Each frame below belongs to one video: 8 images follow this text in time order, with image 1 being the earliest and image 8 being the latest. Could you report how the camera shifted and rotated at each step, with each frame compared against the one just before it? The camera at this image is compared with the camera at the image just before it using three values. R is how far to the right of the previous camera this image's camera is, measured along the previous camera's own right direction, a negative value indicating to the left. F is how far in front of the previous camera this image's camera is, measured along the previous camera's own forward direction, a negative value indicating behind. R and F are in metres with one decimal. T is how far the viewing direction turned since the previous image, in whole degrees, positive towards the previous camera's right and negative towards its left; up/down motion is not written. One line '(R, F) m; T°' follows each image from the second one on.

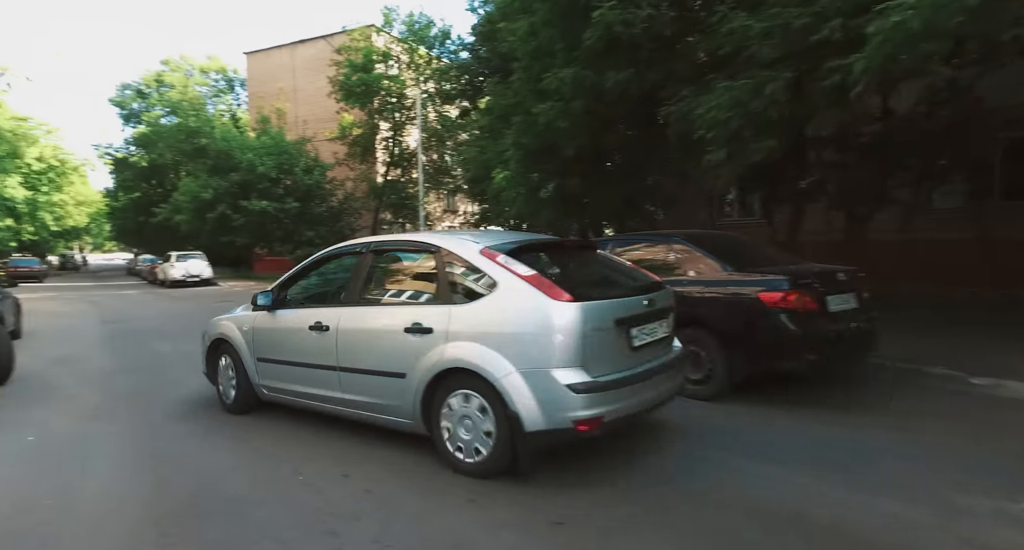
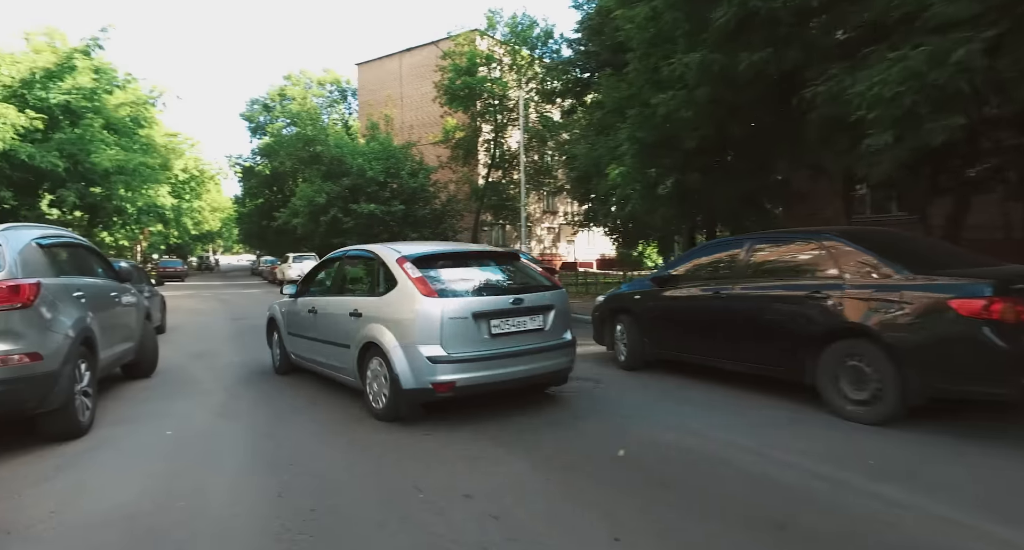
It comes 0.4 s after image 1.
(-0.3, +0.4) m; -9°
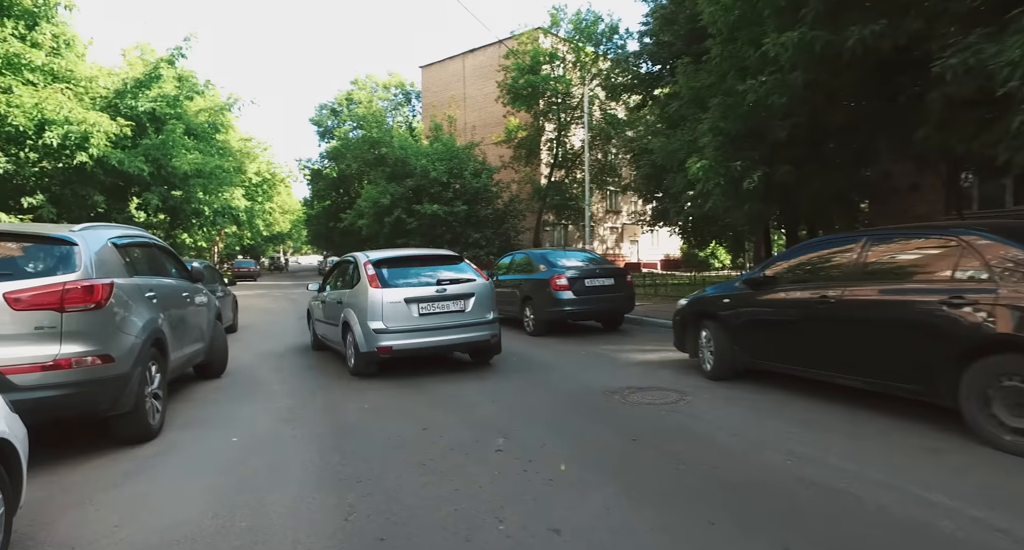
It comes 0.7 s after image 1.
(-0.2, +0.4) m; -6°
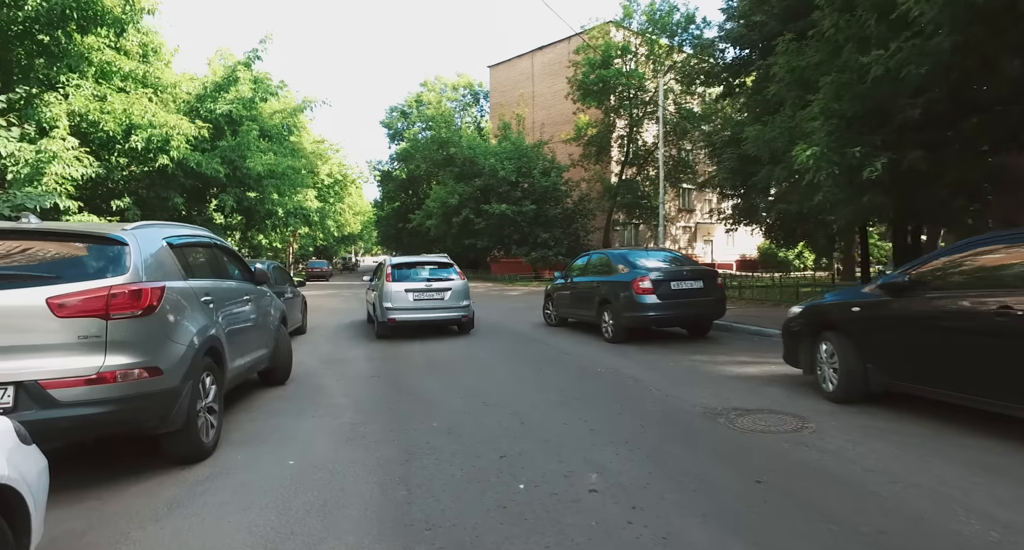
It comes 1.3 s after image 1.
(-0.2, +0.7) m; -6°
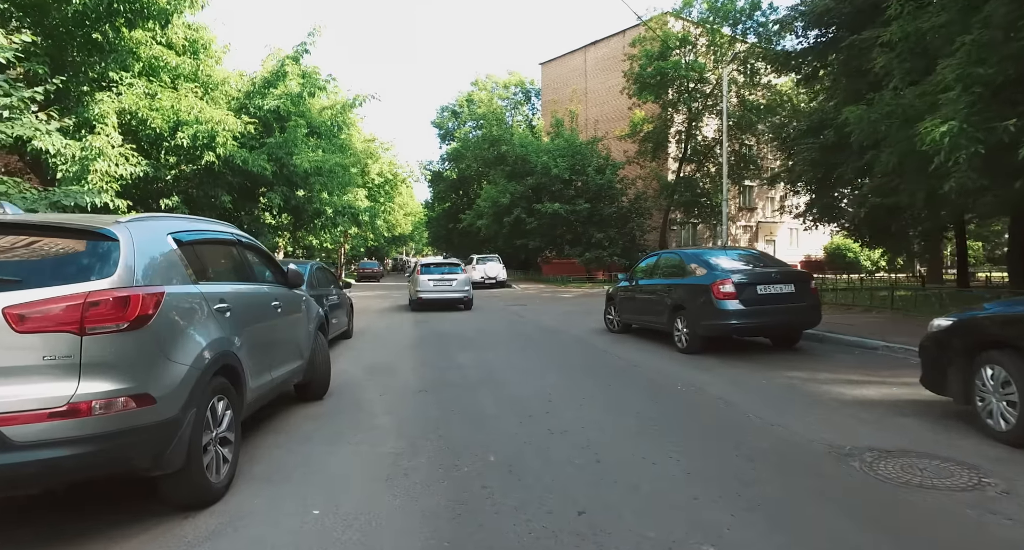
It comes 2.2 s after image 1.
(-0.2, +1.0) m; -5°
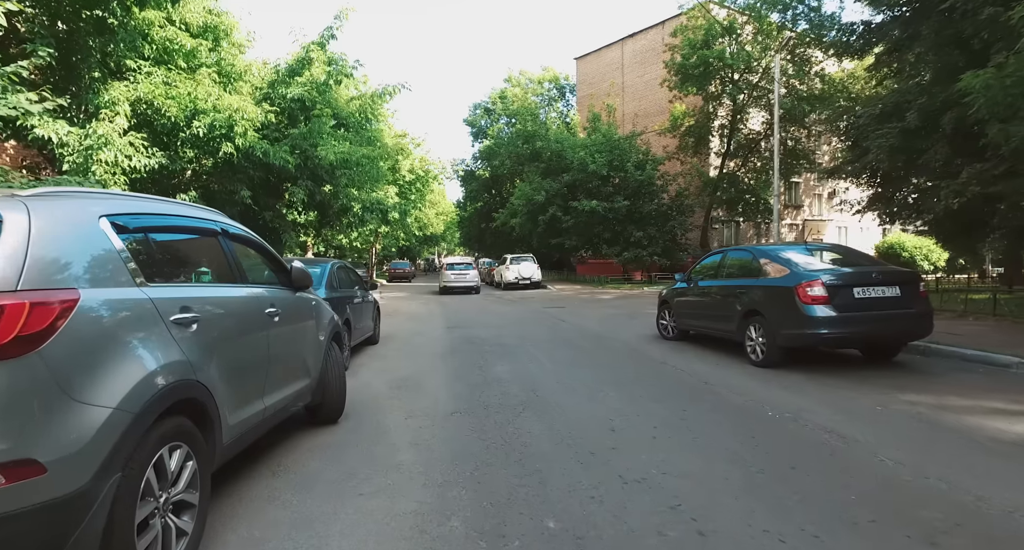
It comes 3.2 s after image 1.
(-0.2, +1.2) m; -3°
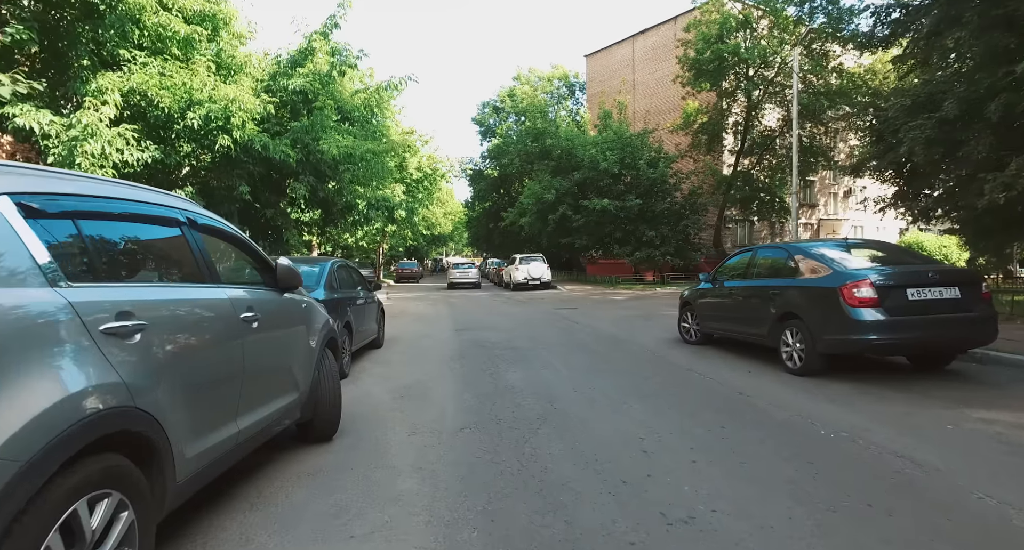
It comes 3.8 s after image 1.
(-0.1, +0.7) m; -1°
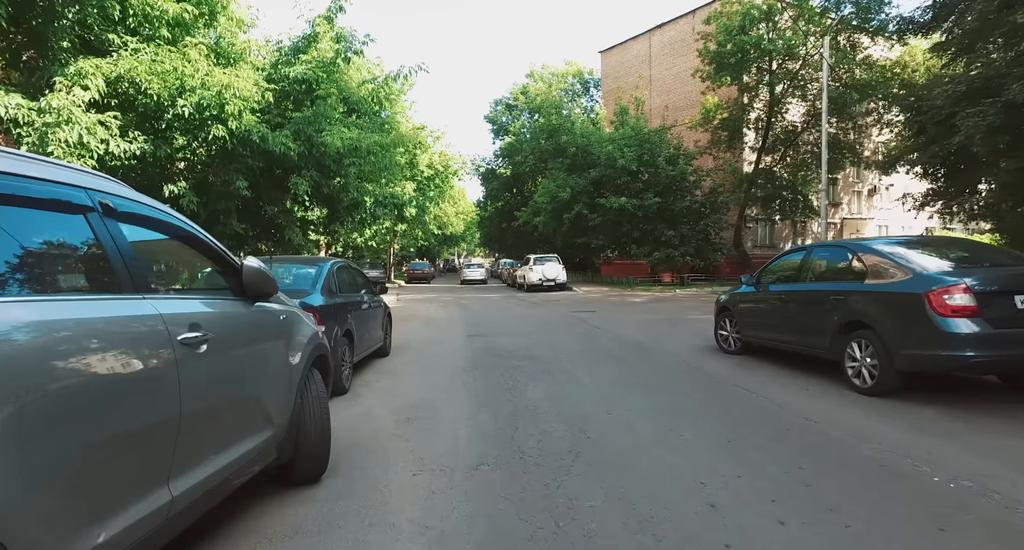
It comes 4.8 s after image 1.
(-0.1, +1.0) m; -1°
